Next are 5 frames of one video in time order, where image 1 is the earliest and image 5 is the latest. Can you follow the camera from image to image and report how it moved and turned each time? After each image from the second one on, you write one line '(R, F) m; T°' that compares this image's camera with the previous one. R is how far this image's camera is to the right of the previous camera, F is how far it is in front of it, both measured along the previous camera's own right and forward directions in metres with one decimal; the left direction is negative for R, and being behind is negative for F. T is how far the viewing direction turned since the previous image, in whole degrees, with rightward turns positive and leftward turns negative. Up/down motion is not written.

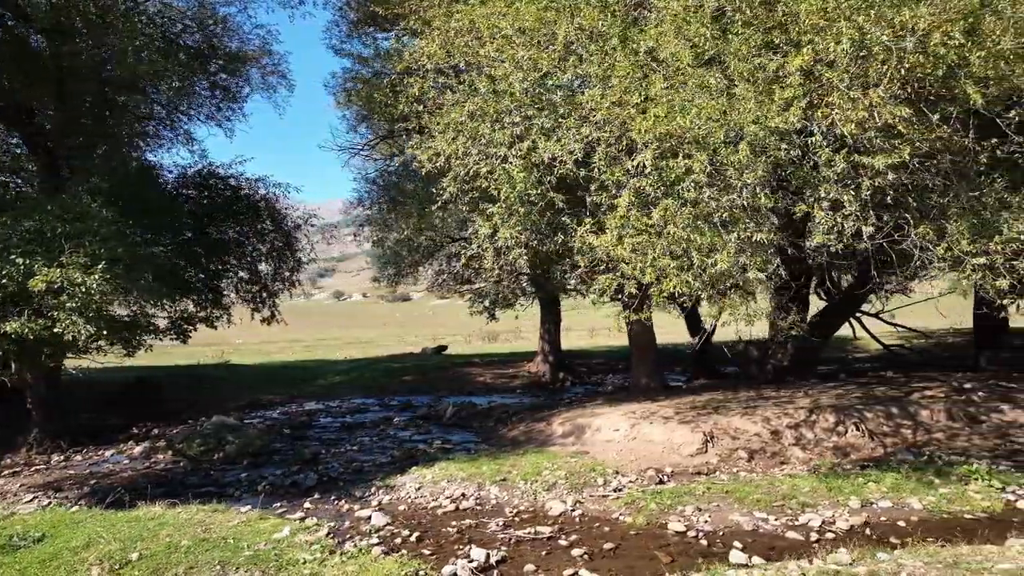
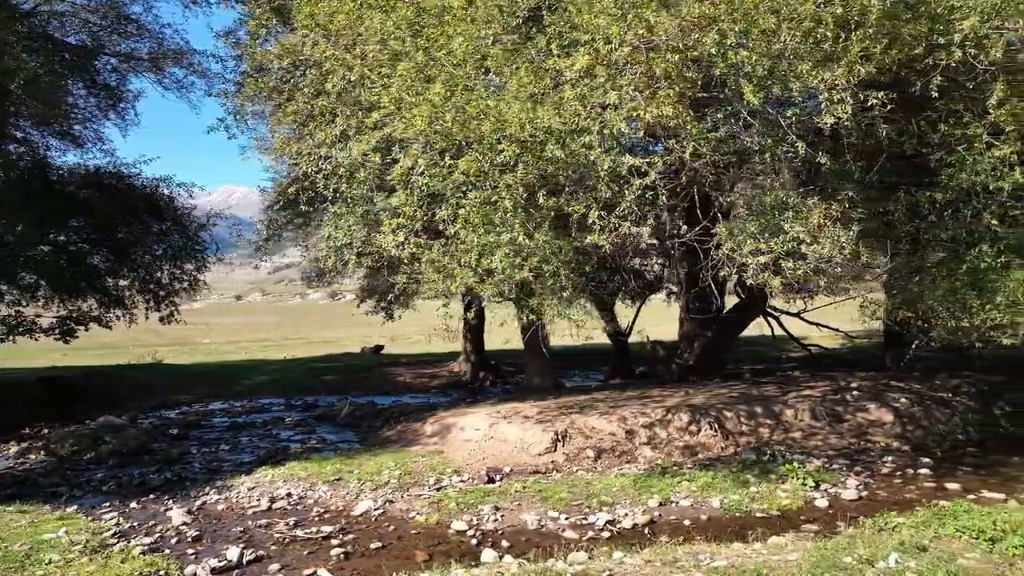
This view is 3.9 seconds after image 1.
(+2.6, 0.0) m; +1°
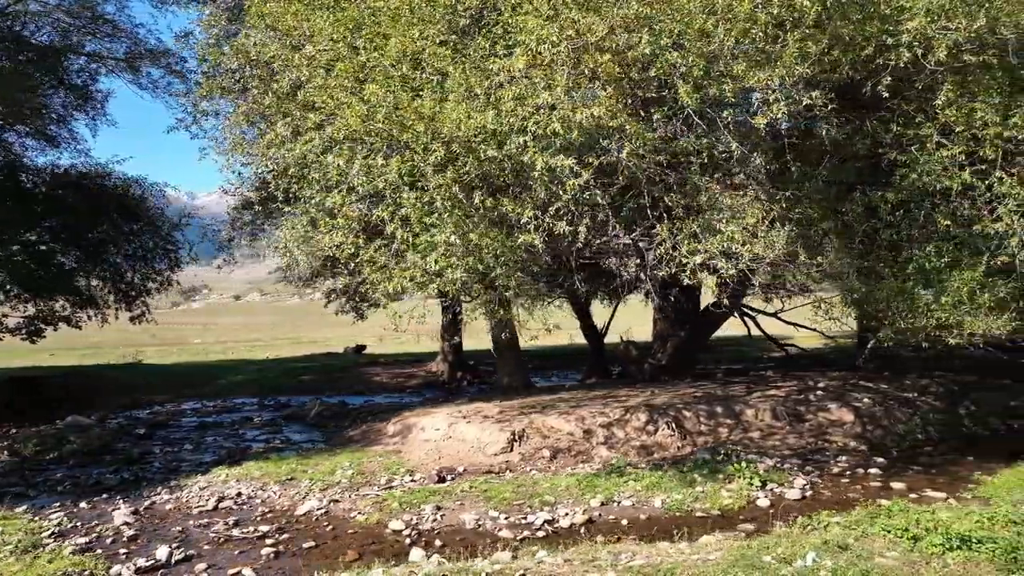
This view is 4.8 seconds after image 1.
(+0.8, 0.0) m; 0°
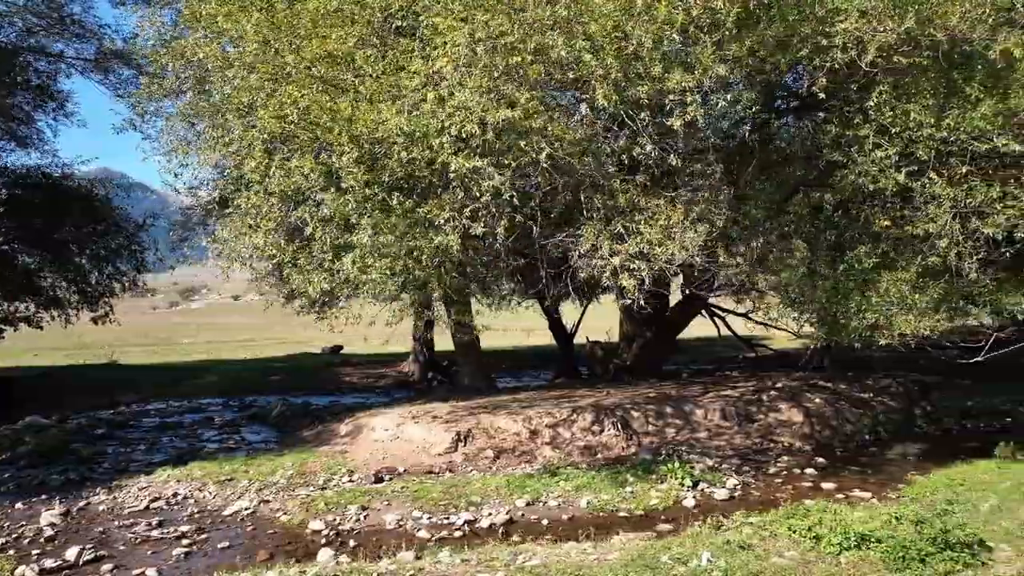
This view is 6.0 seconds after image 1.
(+1.0, 0.0) m; 0°
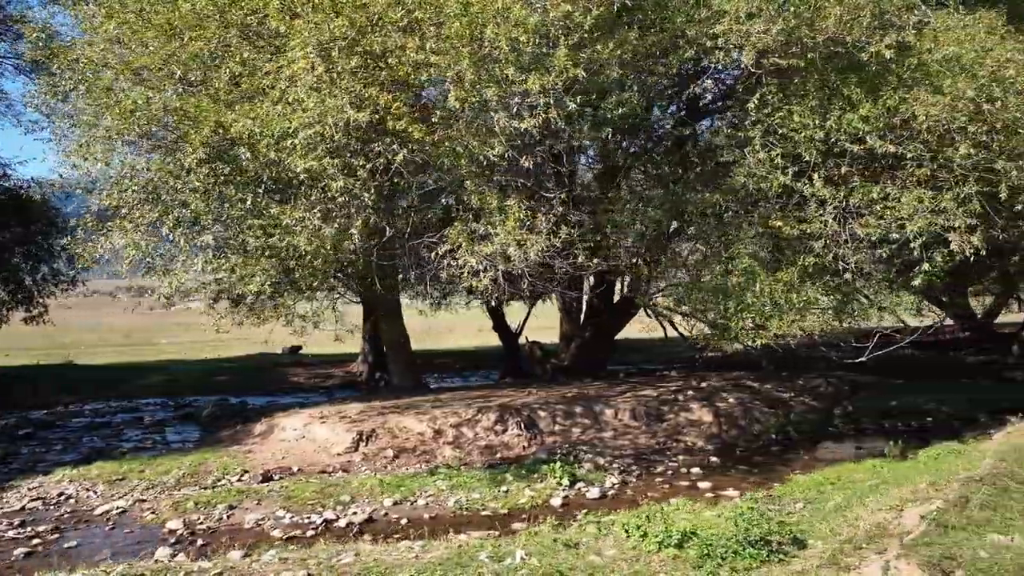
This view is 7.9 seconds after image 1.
(+1.8, -0.1) m; 0°
